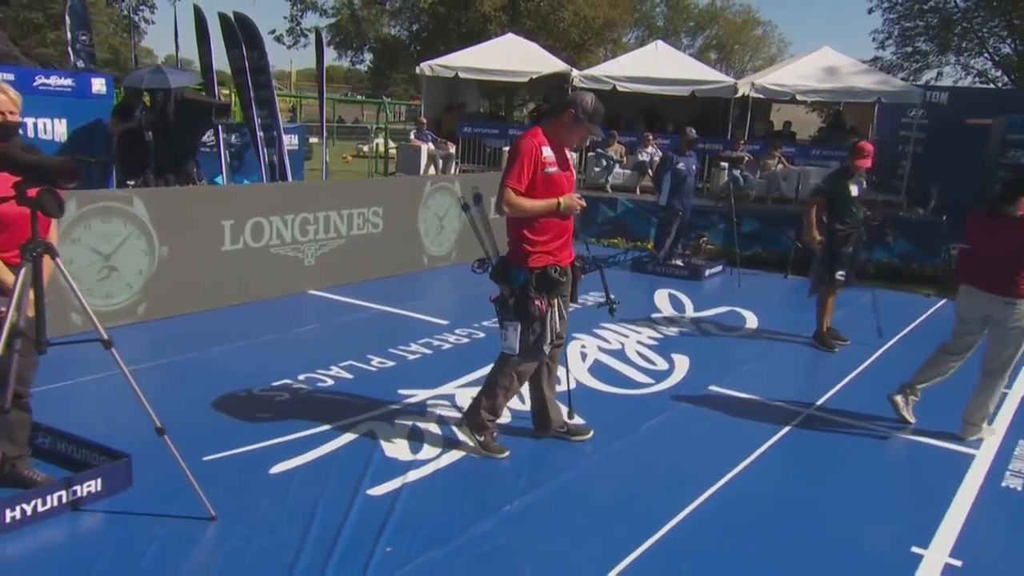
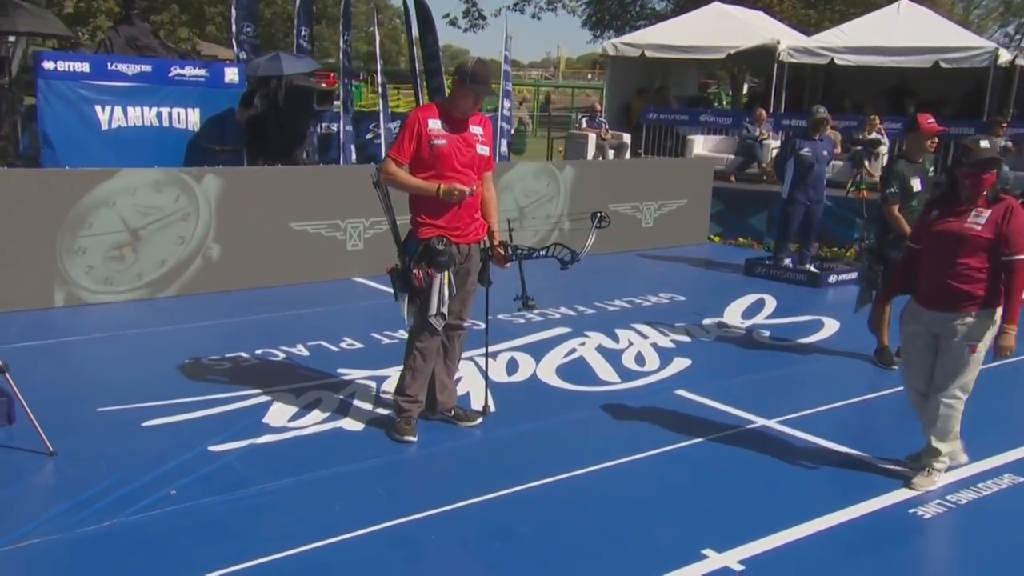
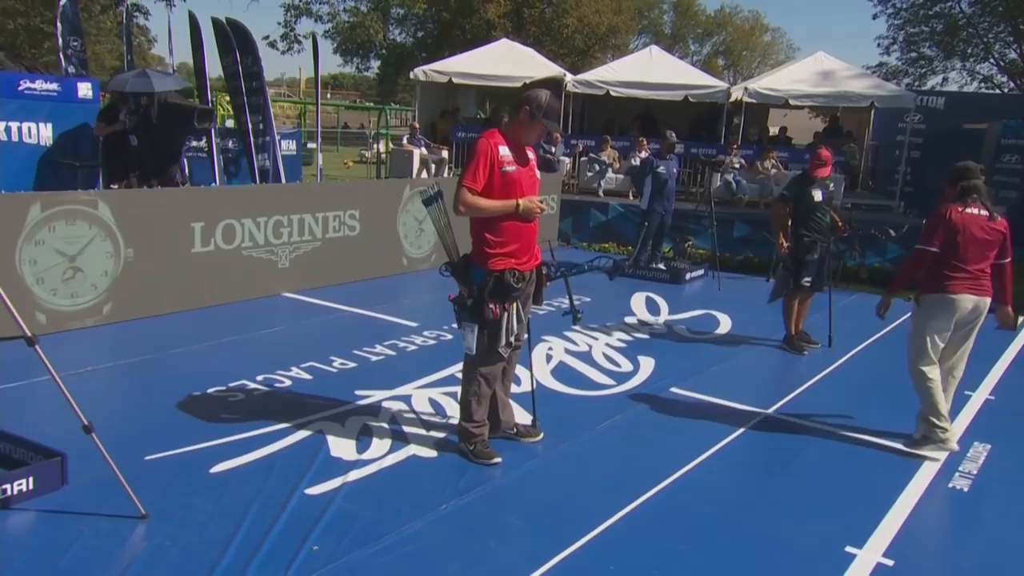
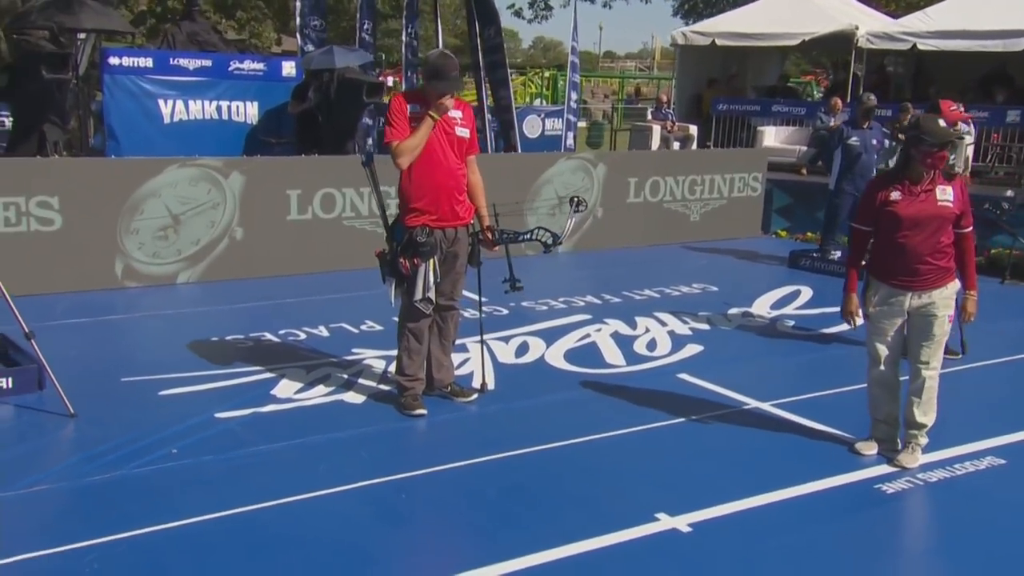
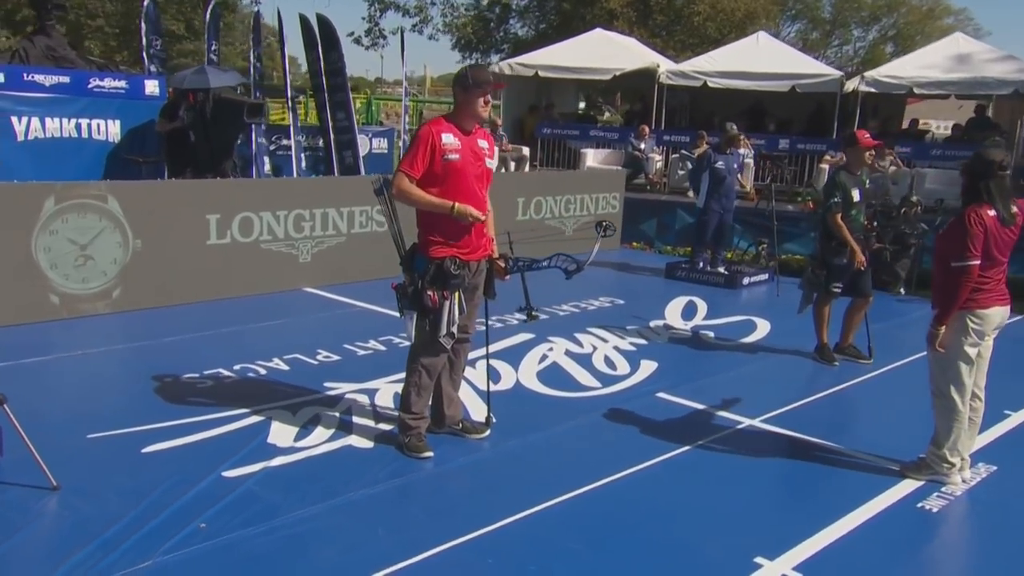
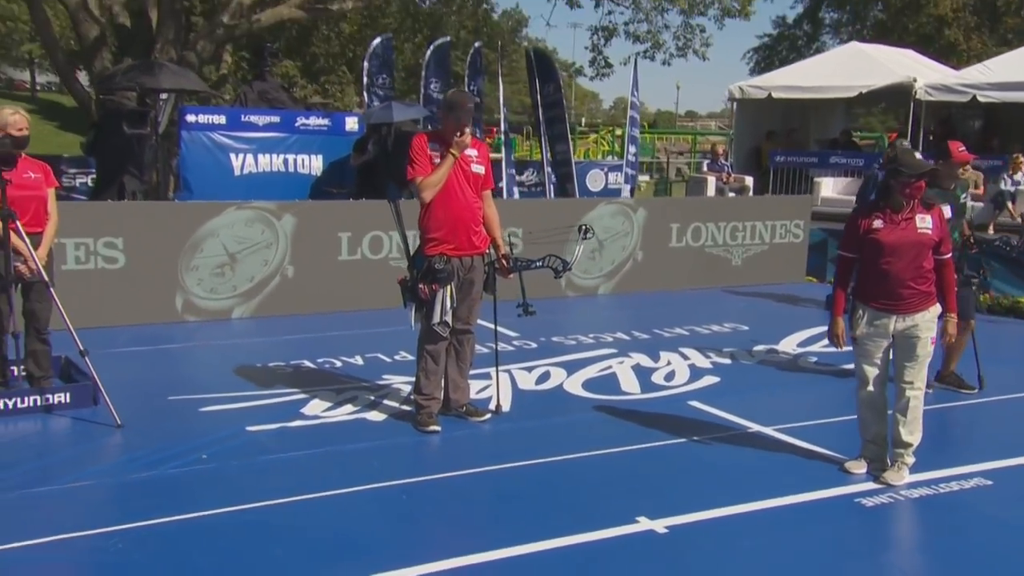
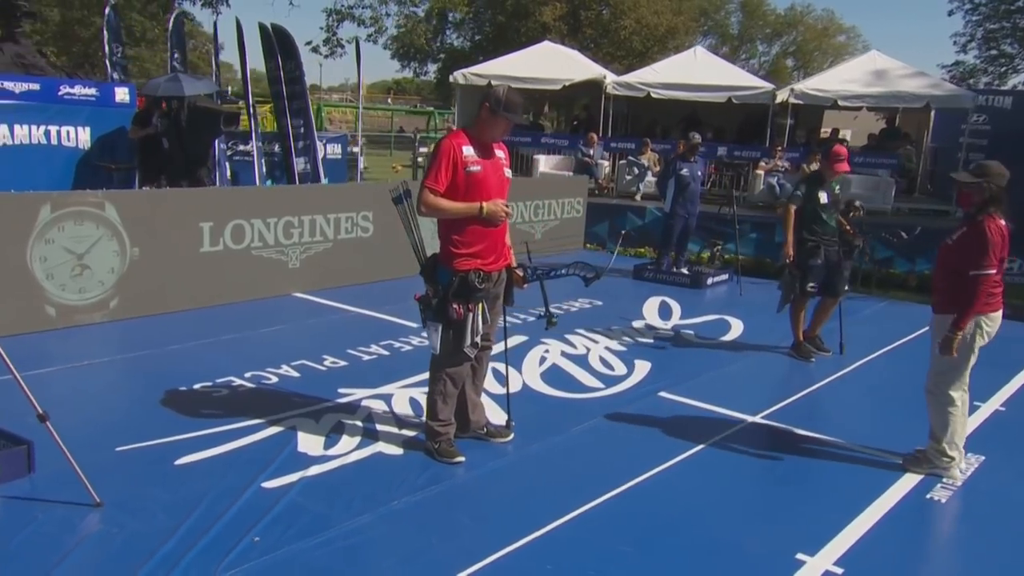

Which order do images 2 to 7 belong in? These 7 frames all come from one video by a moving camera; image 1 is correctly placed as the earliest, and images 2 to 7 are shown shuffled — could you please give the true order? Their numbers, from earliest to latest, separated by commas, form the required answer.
3, 7, 5, 2, 4, 6
